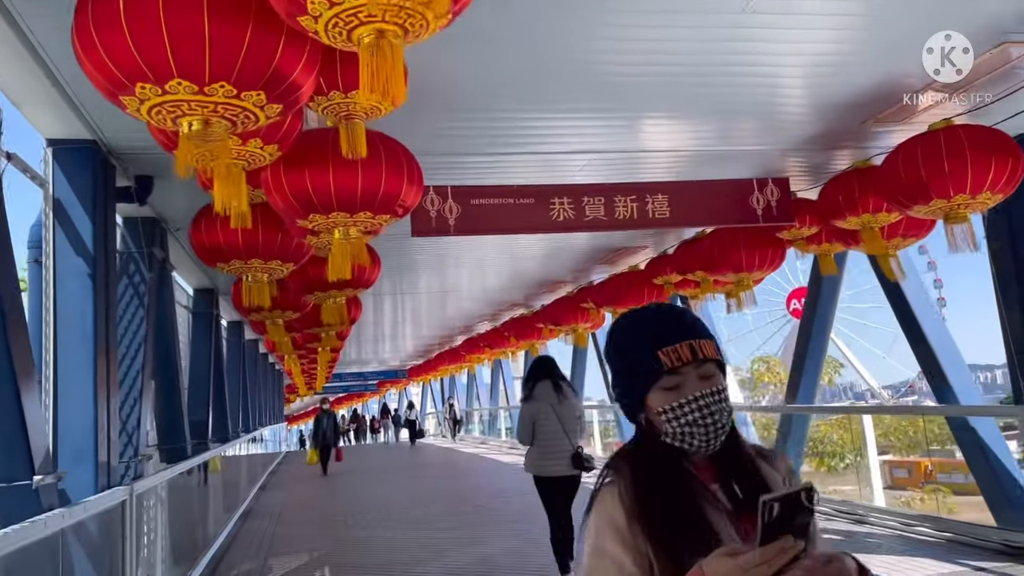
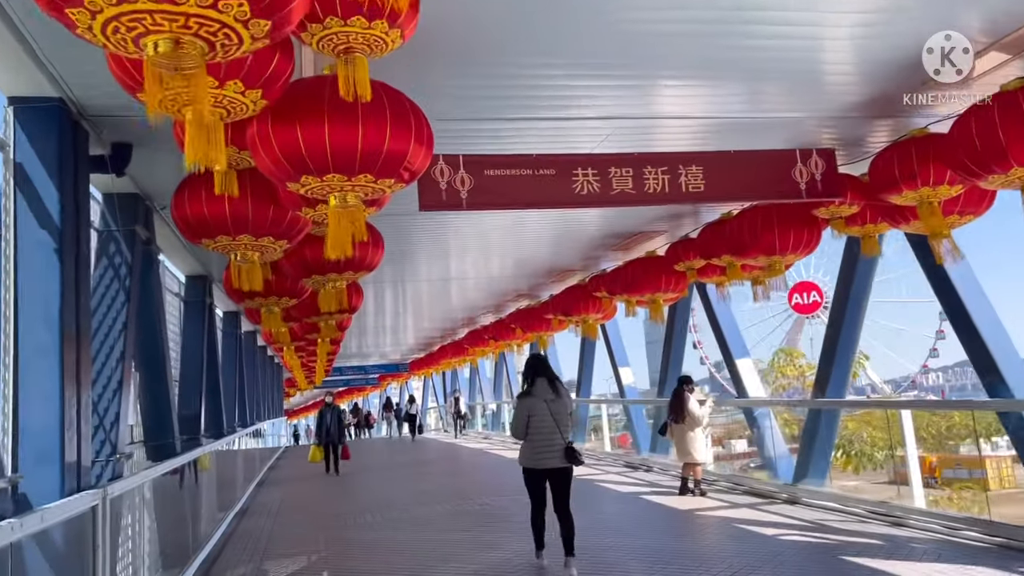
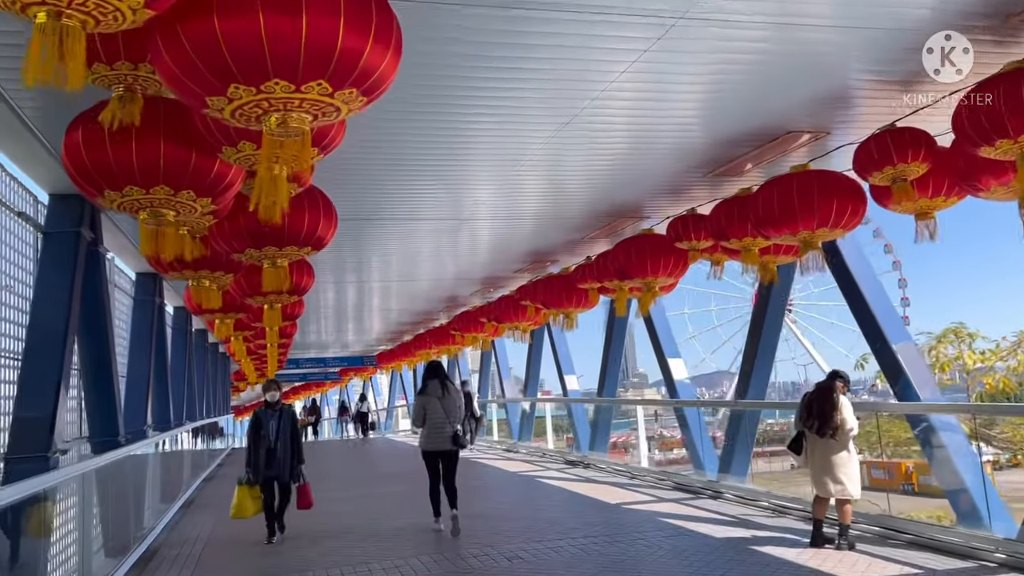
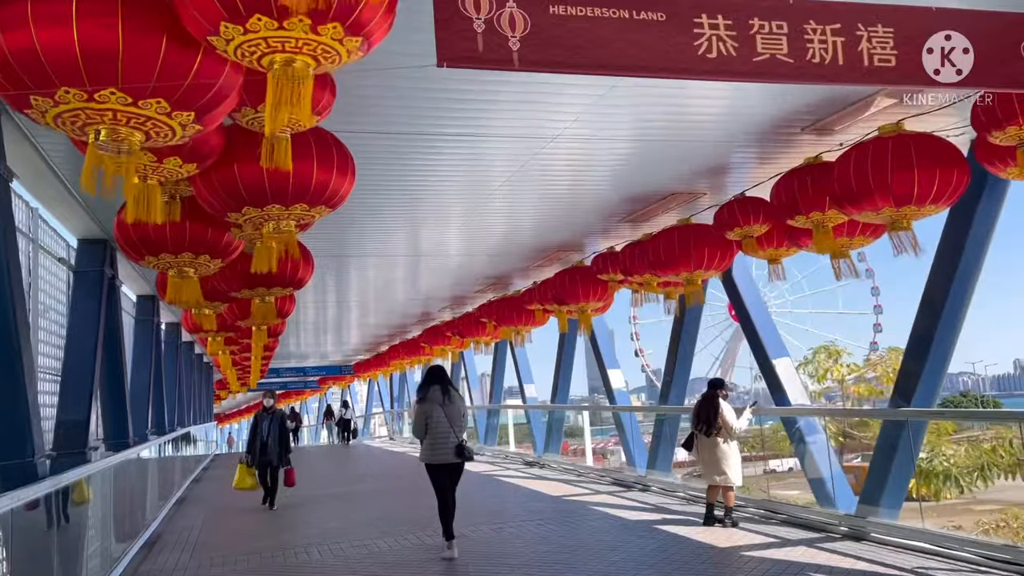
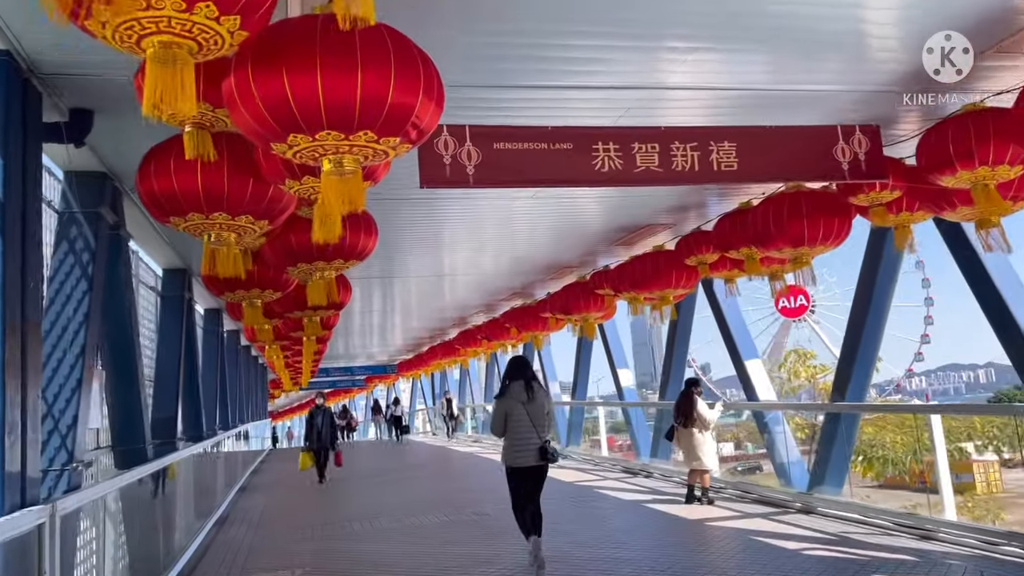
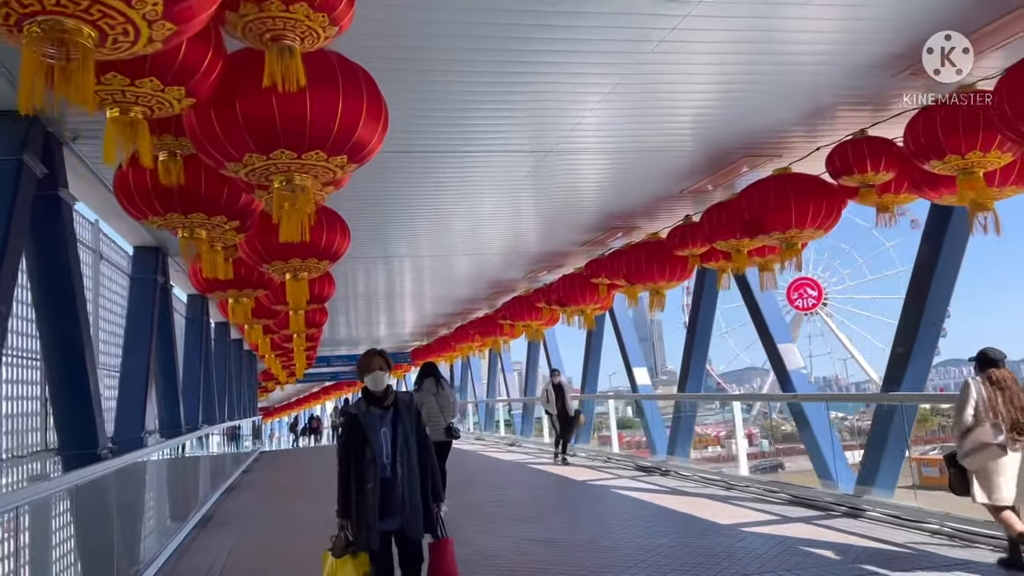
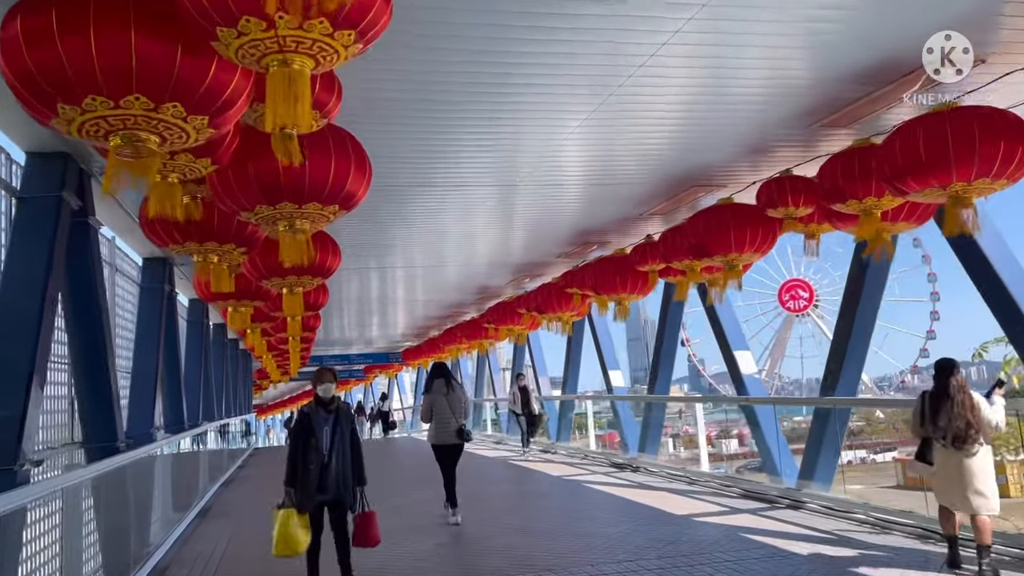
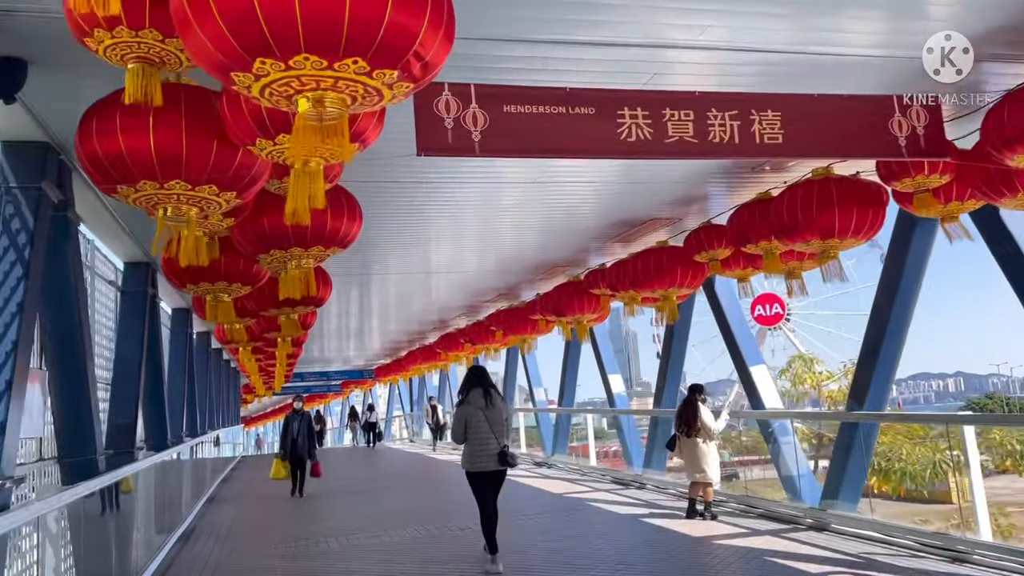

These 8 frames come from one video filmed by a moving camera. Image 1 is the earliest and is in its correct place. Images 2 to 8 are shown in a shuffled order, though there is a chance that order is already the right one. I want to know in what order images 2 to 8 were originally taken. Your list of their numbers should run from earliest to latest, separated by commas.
2, 5, 8, 4, 3, 7, 6
